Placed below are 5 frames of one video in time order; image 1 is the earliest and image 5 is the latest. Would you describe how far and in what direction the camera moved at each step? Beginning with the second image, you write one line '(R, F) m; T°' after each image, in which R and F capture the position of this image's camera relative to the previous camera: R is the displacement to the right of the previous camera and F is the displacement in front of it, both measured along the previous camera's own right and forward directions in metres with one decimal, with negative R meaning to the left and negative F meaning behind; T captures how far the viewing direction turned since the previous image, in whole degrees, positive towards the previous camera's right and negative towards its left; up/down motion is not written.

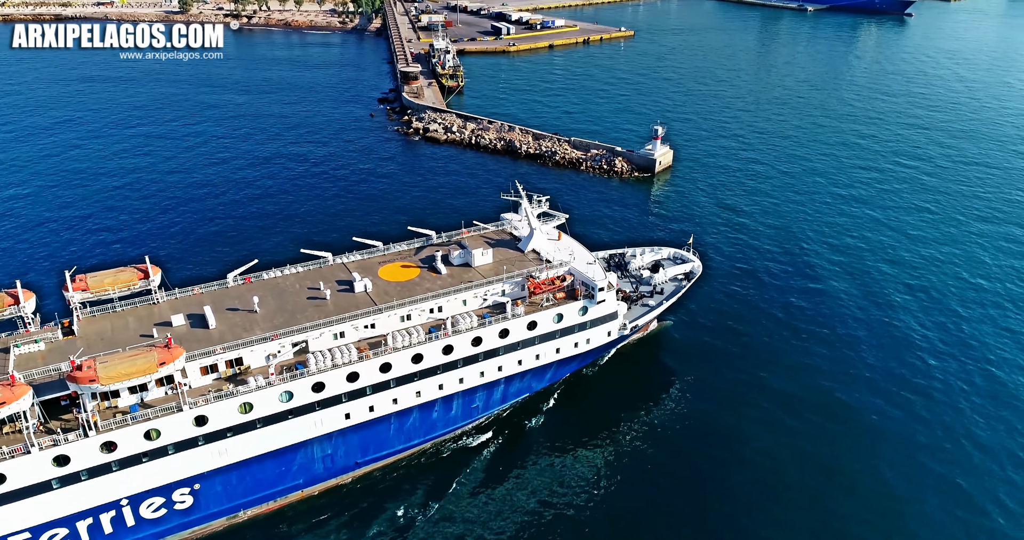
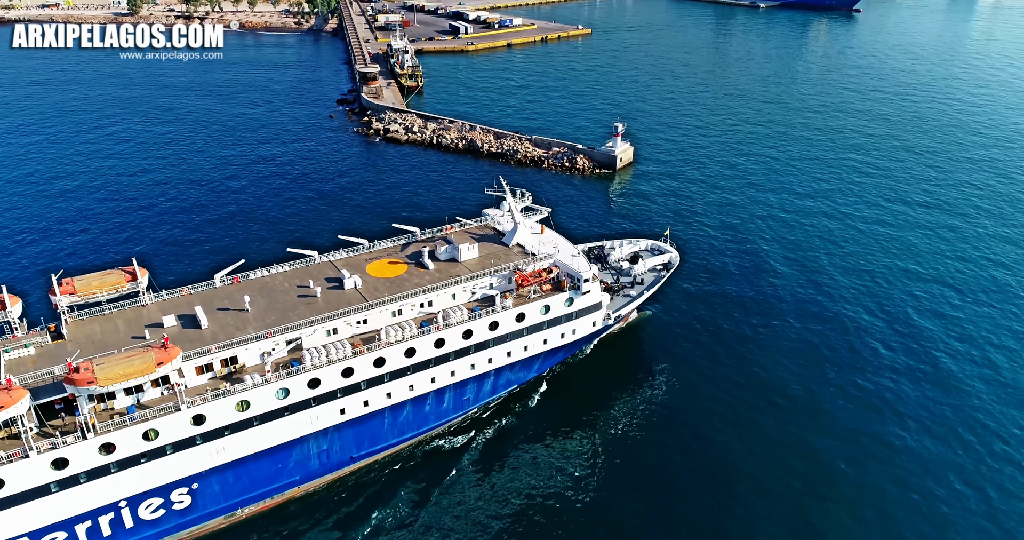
(-1.3, -1.0) m; +3°
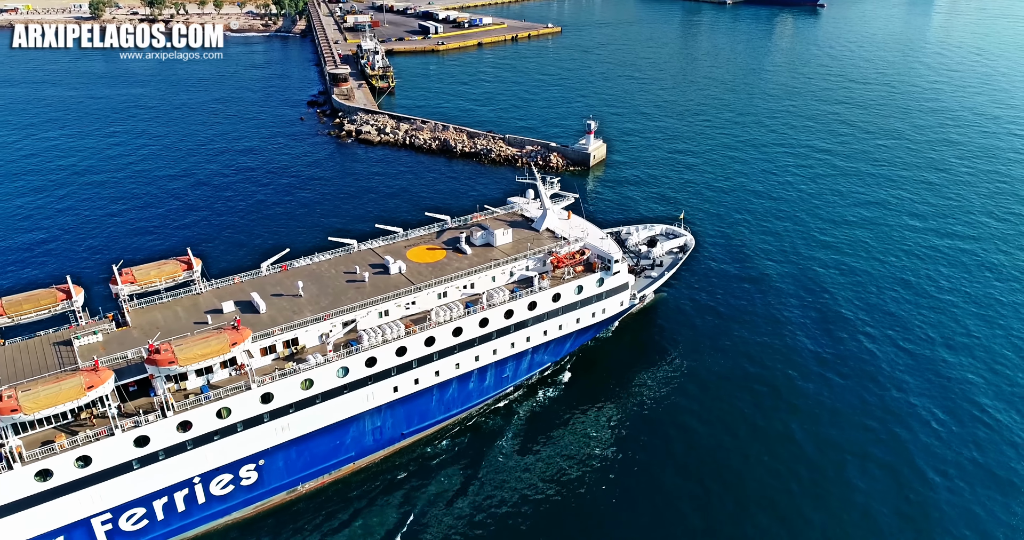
(-3.9, -2.1) m; +2°
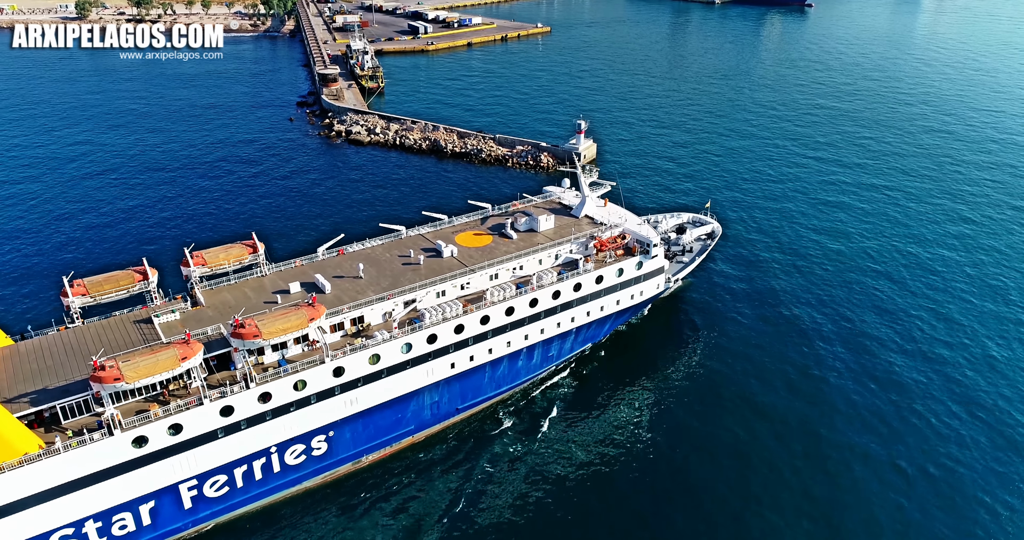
(-3.7, -2.1) m; 0°
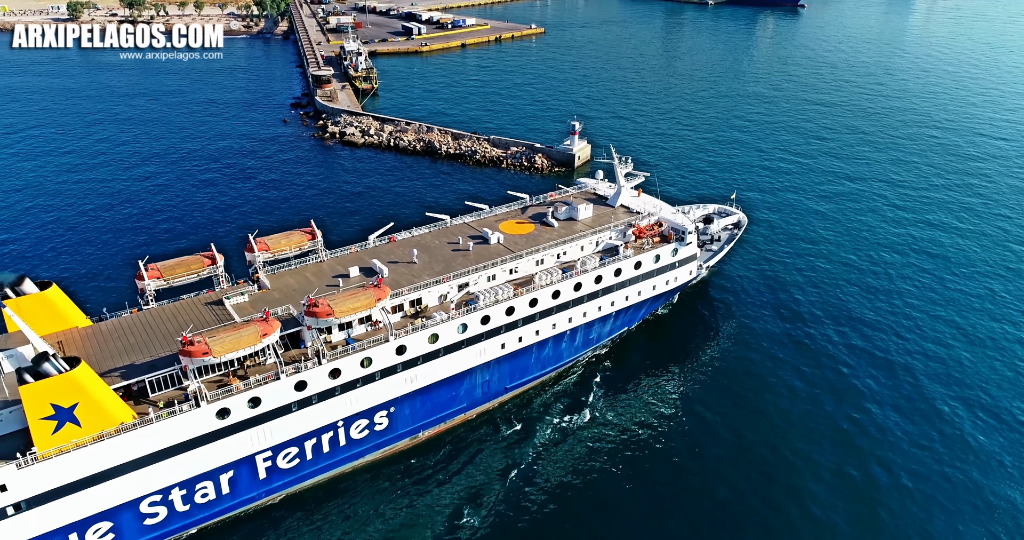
(-3.5, -2.0) m; 0°
